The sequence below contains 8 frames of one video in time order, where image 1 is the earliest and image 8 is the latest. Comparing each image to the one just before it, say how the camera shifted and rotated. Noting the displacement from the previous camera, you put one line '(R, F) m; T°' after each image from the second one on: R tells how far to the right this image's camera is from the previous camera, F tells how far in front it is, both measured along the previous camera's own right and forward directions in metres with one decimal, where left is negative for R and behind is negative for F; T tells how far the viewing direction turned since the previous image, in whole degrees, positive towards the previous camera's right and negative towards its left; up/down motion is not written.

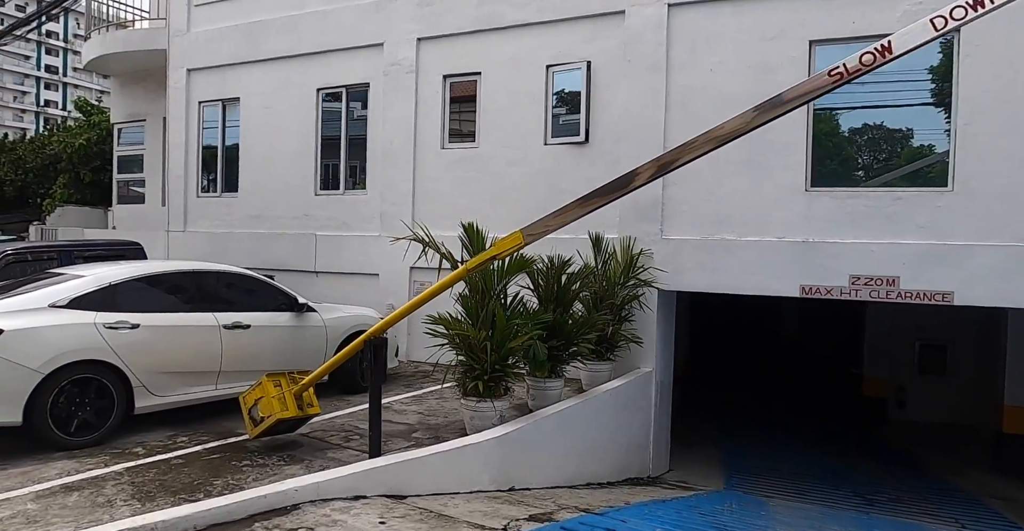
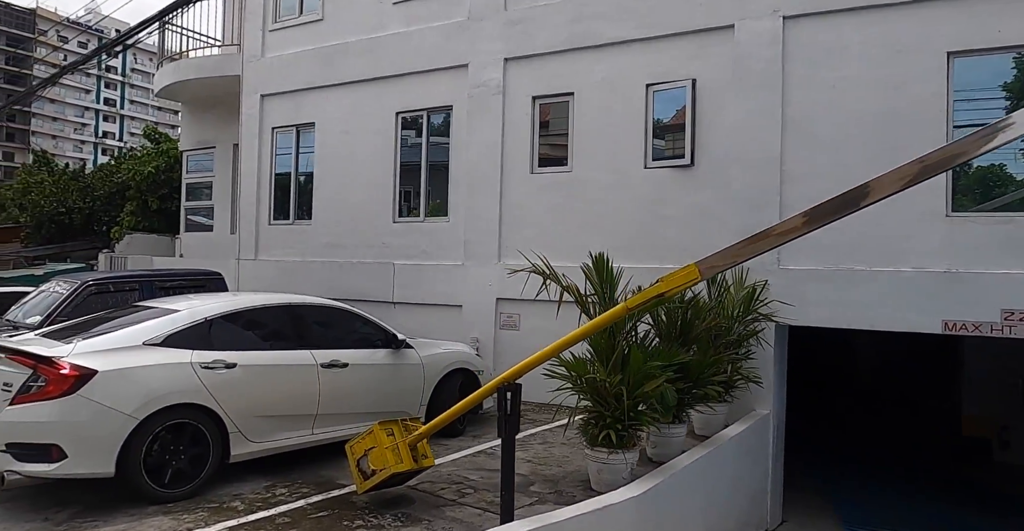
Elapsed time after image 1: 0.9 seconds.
(-0.8, +0.6) m; -3°
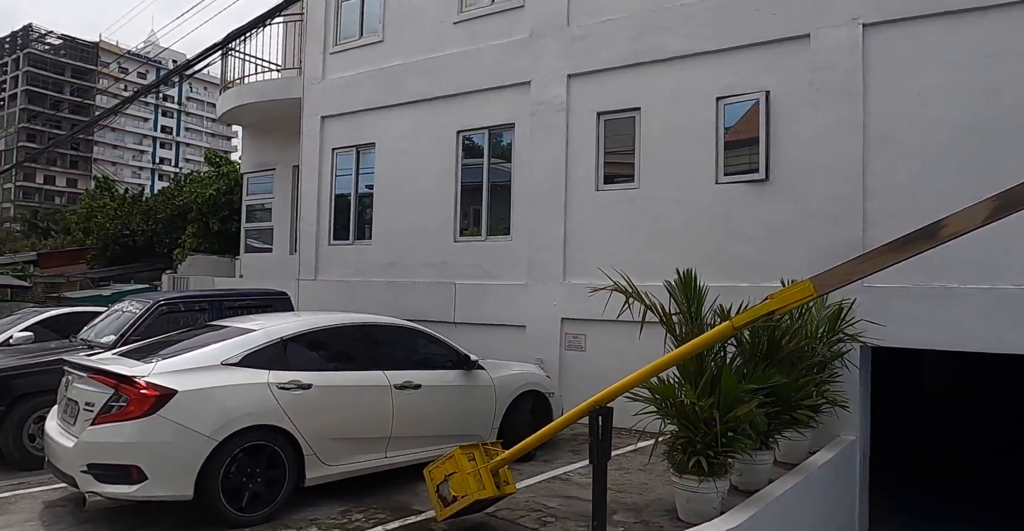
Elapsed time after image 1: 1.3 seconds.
(-0.3, +0.2) m; -3°
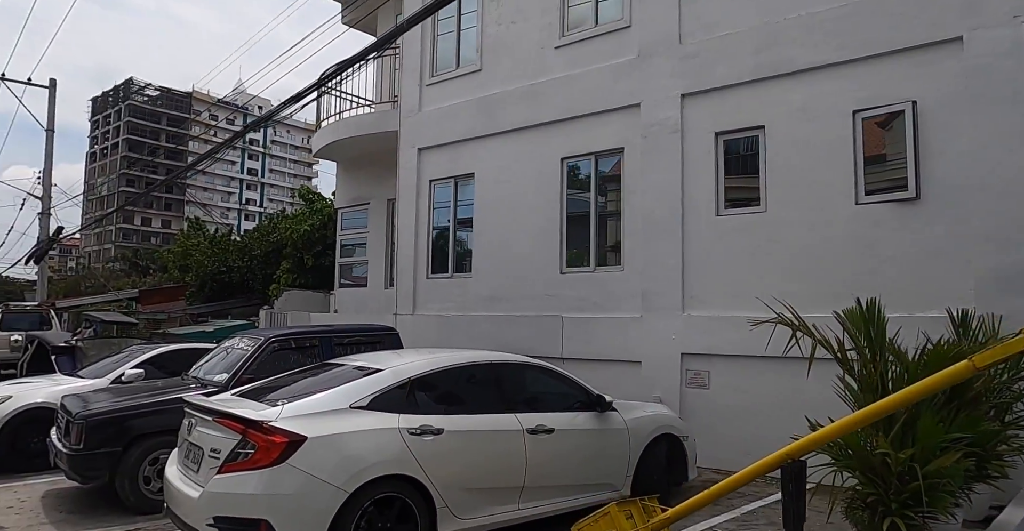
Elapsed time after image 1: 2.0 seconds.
(-0.6, +0.4) m; -6°
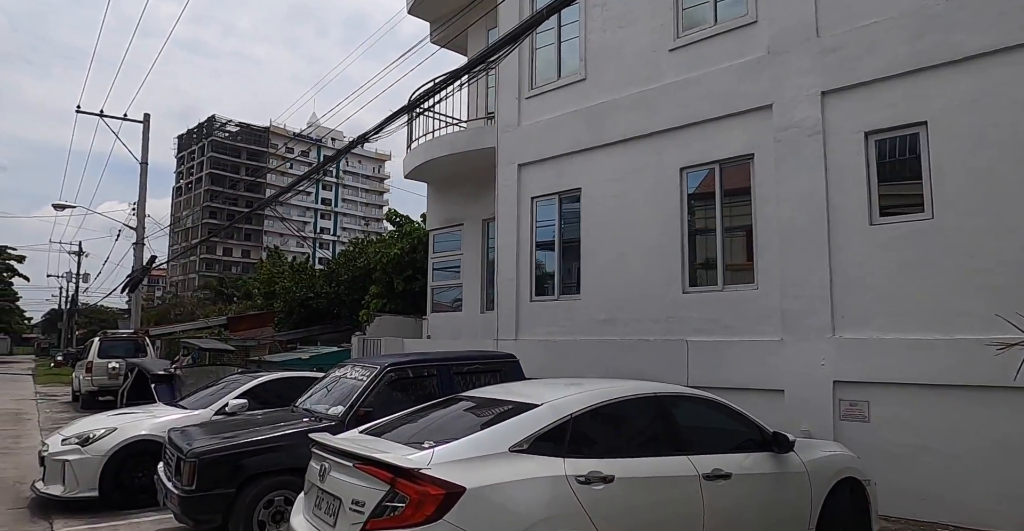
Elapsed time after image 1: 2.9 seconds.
(-0.7, +0.6) m; -5°
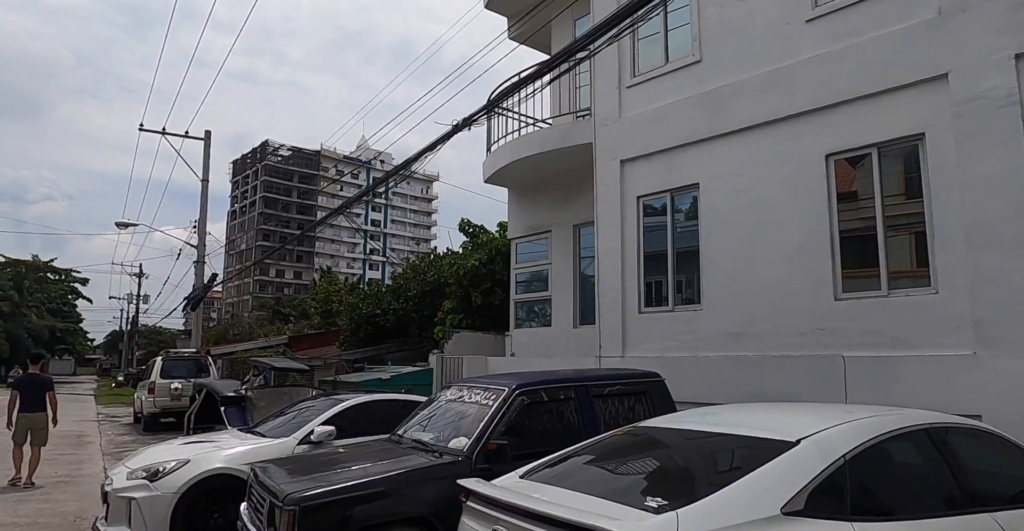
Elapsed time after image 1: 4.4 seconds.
(-0.8, +1.0) m; -4°
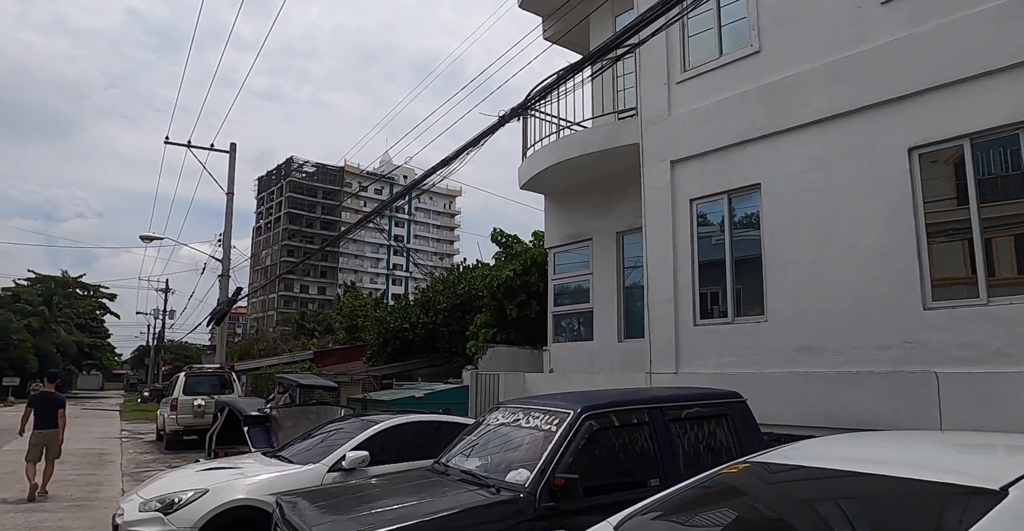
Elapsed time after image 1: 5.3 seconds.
(-0.3, +0.6) m; -2°
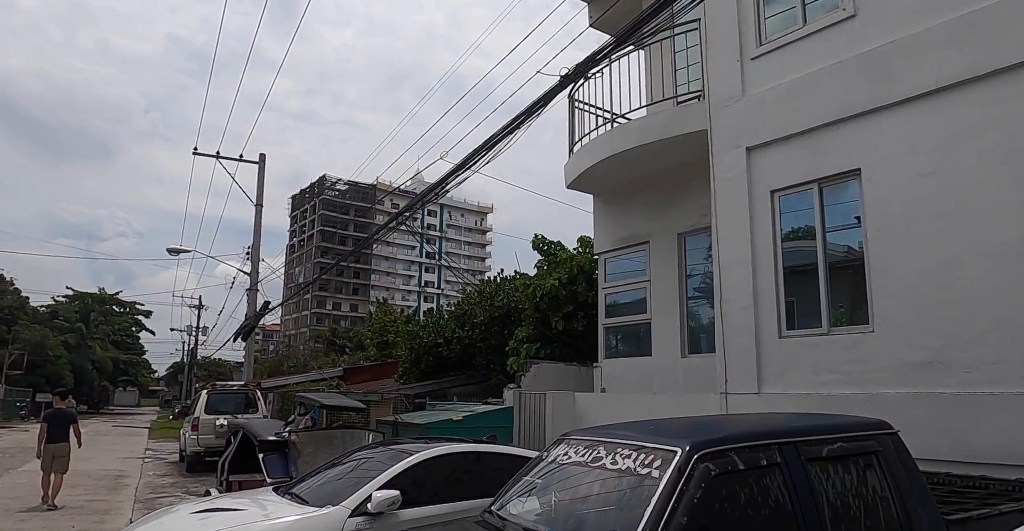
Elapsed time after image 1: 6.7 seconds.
(-0.2, +1.0) m; -3°
